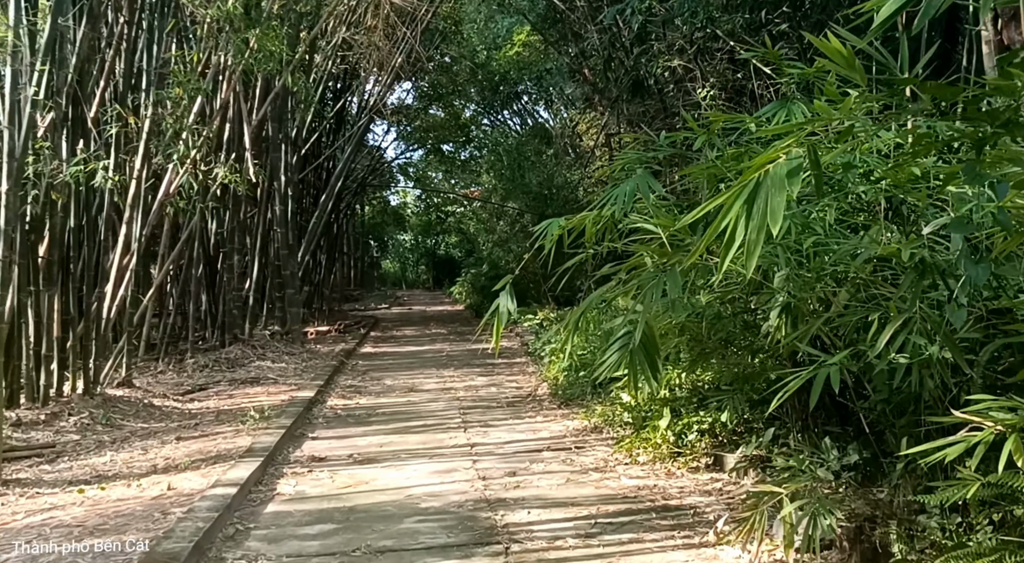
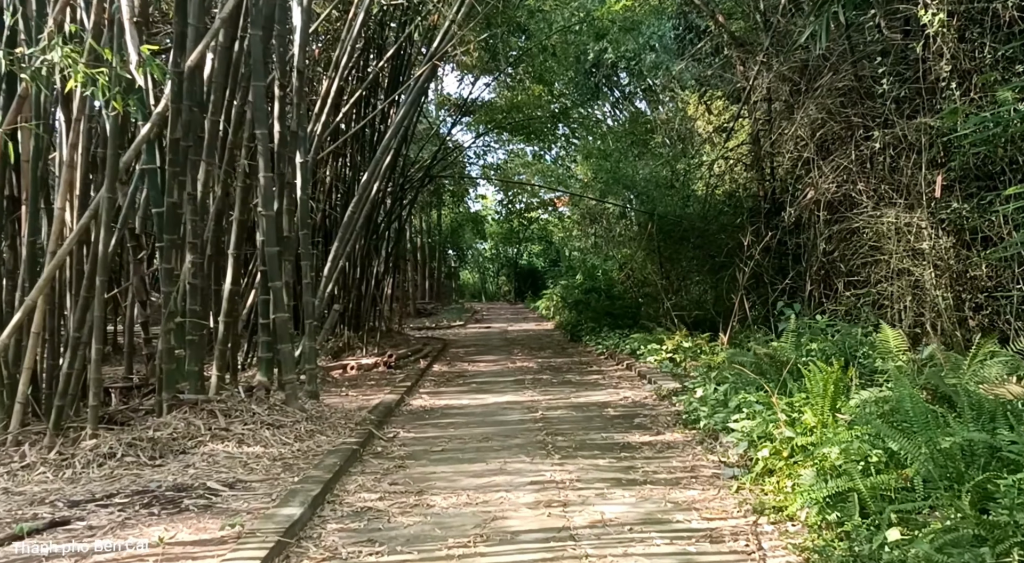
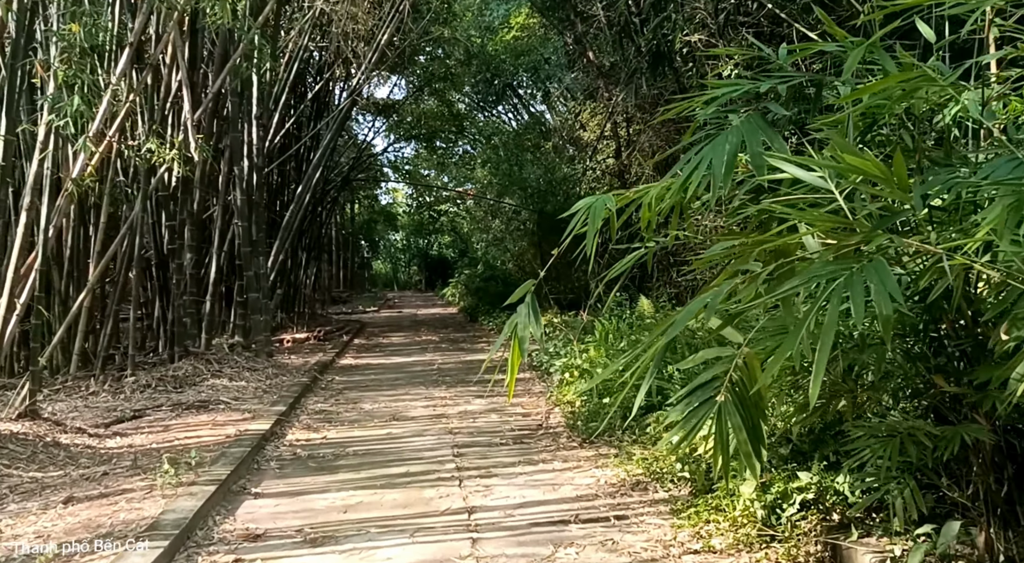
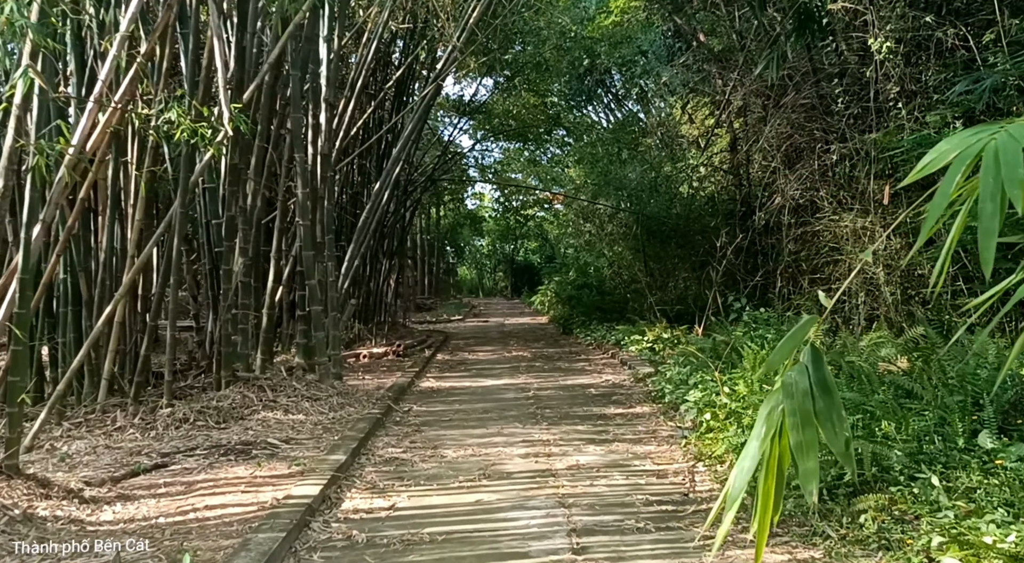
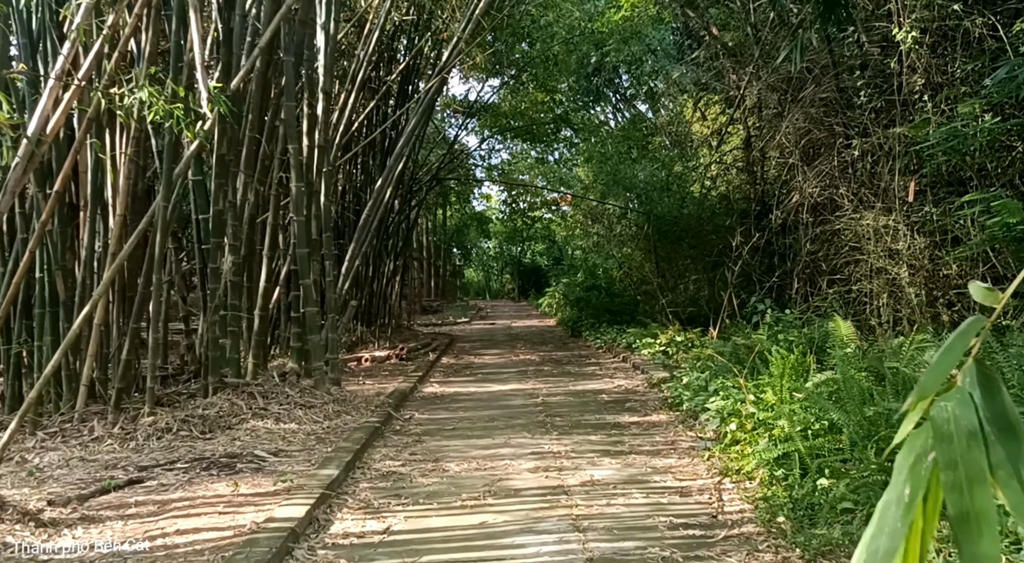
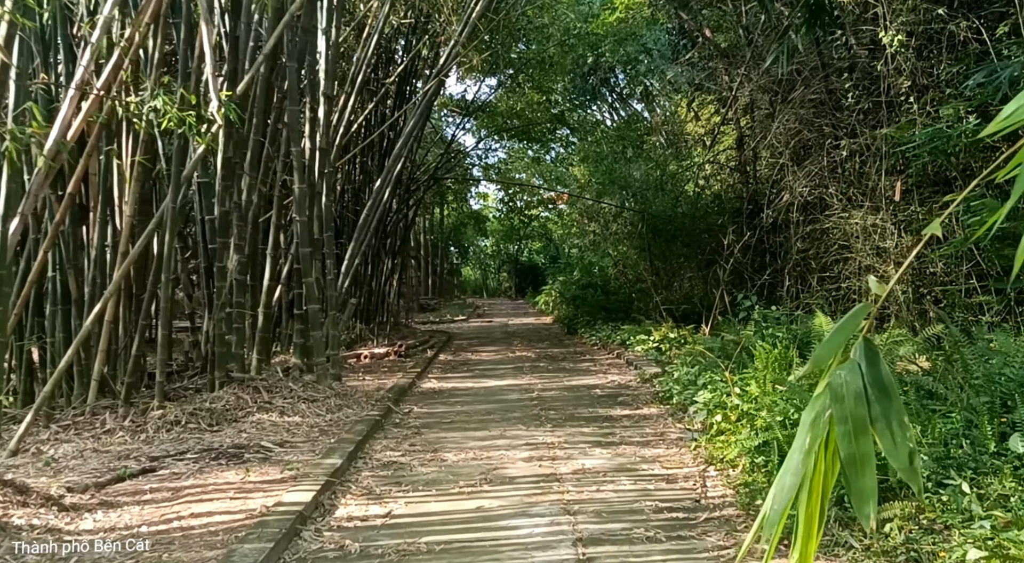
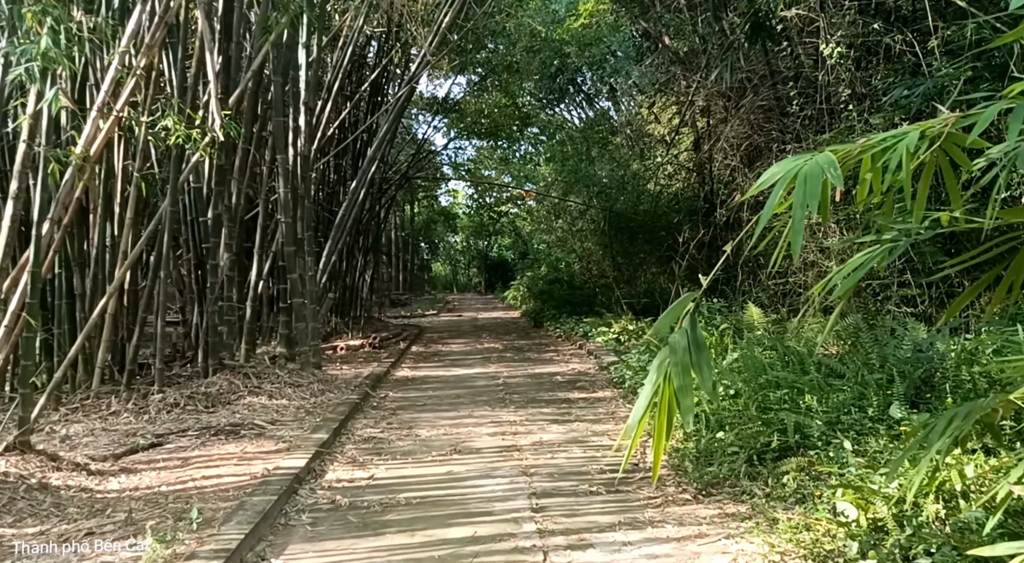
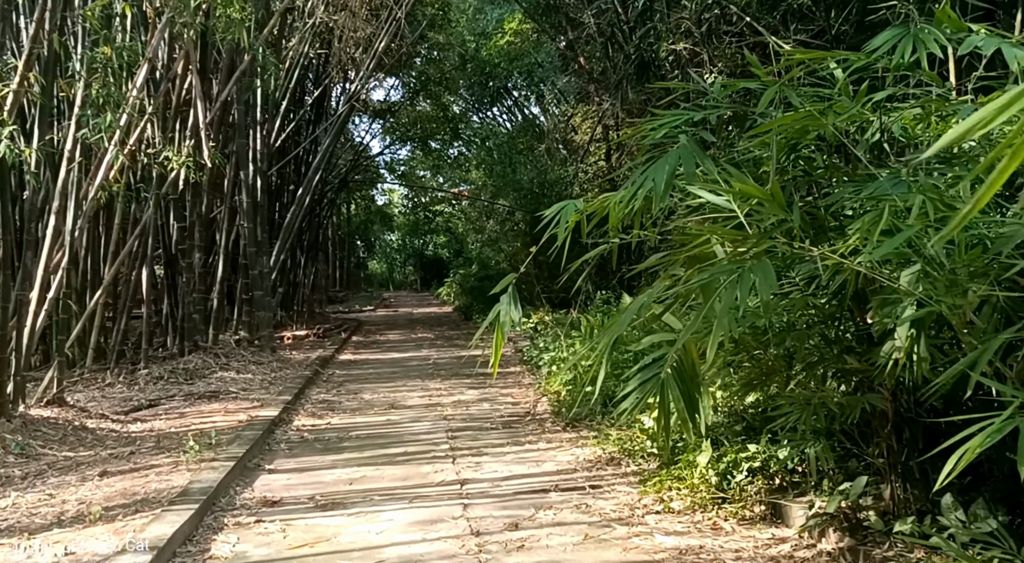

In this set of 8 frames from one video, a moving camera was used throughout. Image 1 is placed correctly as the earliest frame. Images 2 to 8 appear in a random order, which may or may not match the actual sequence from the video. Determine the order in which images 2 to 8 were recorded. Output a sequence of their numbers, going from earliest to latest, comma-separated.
8, 3, 7, 4, 6, 5, 2
